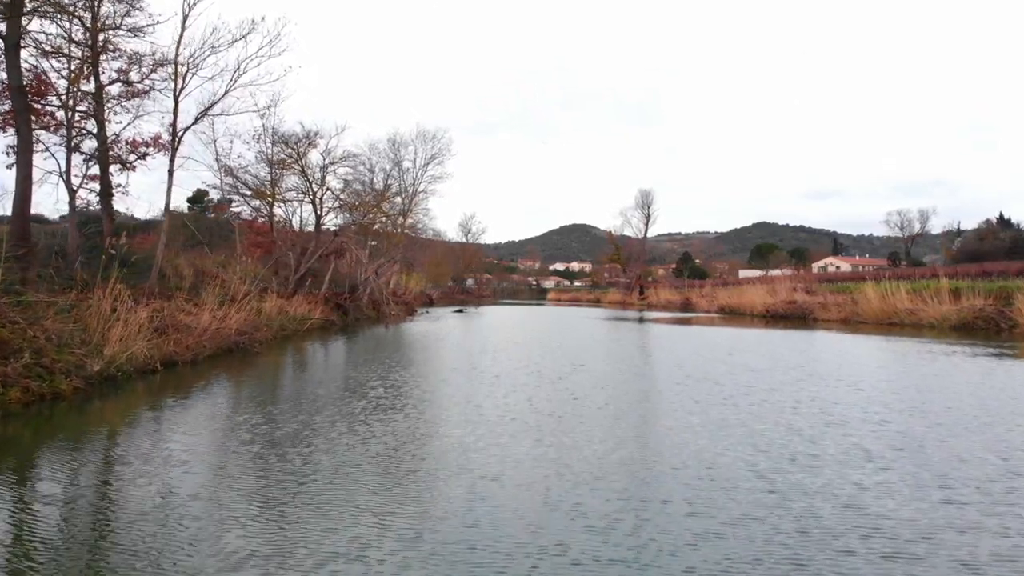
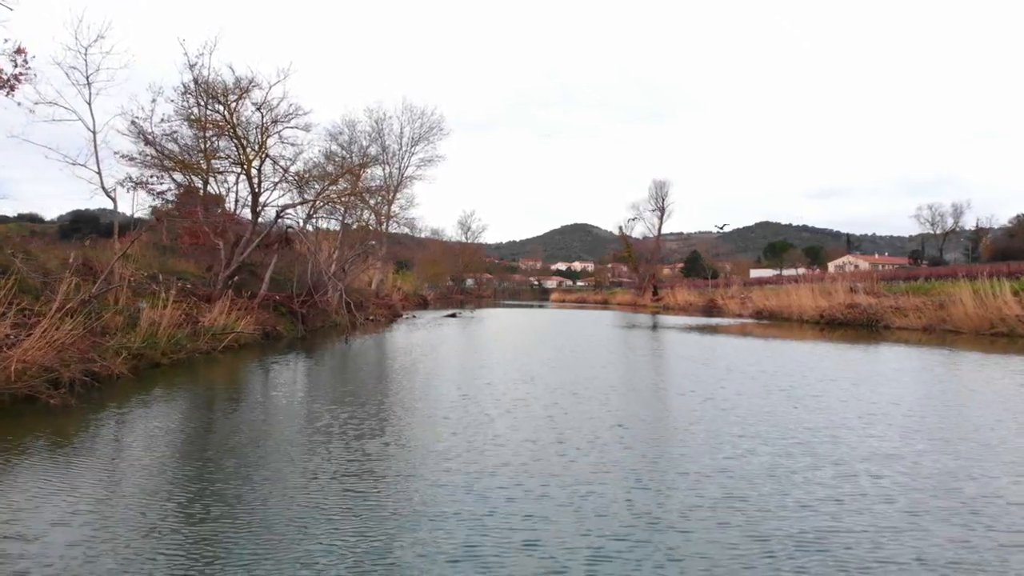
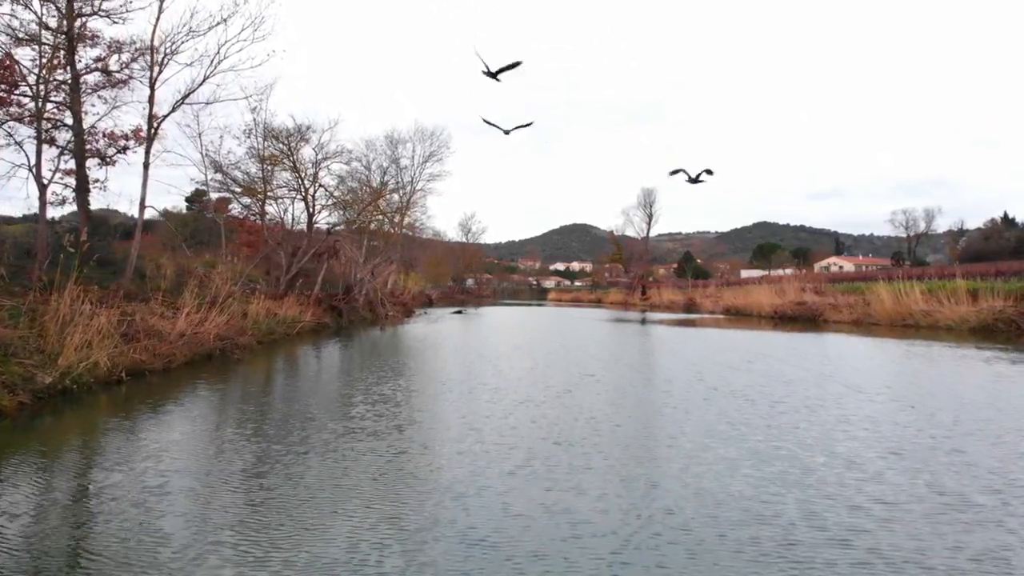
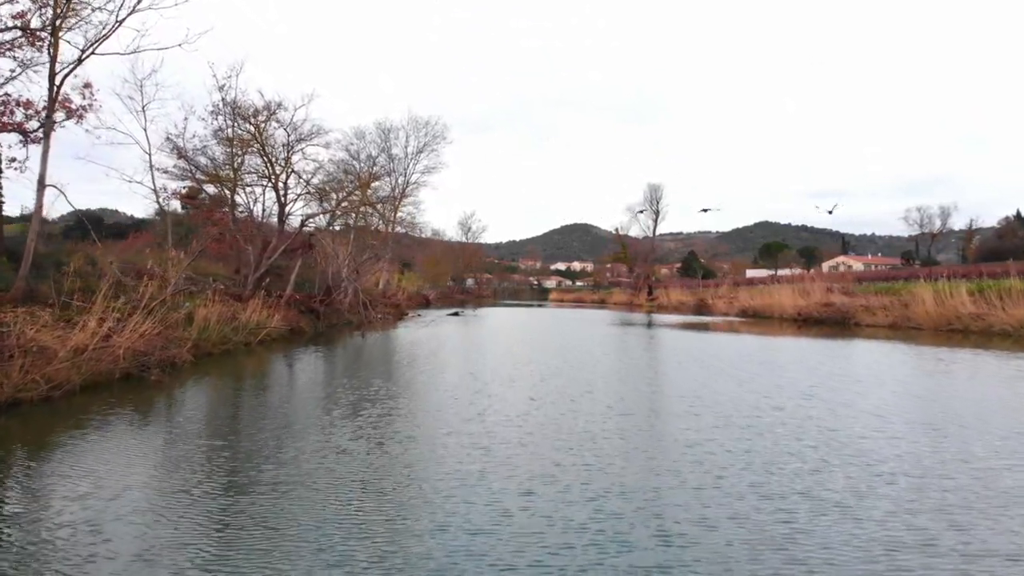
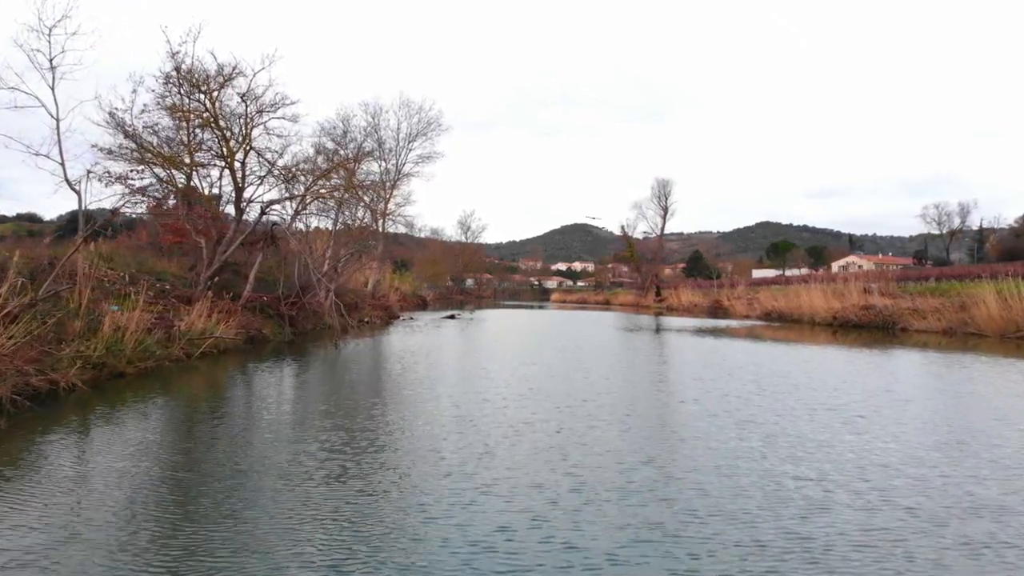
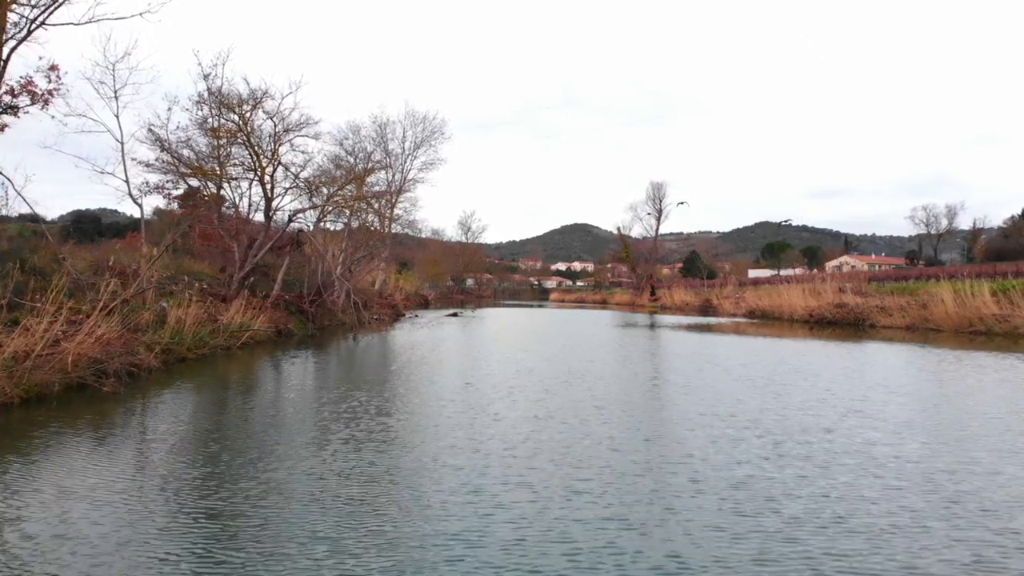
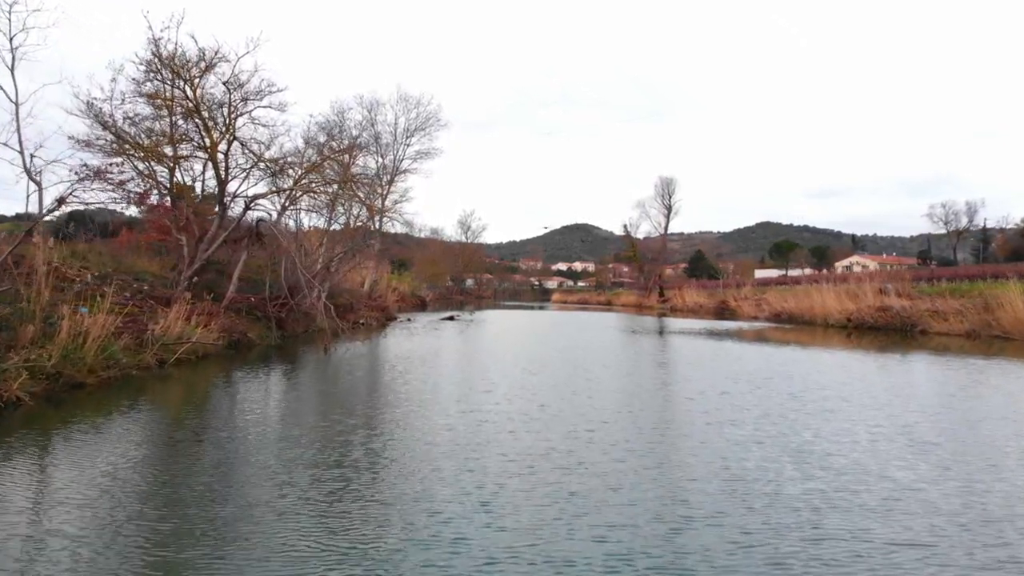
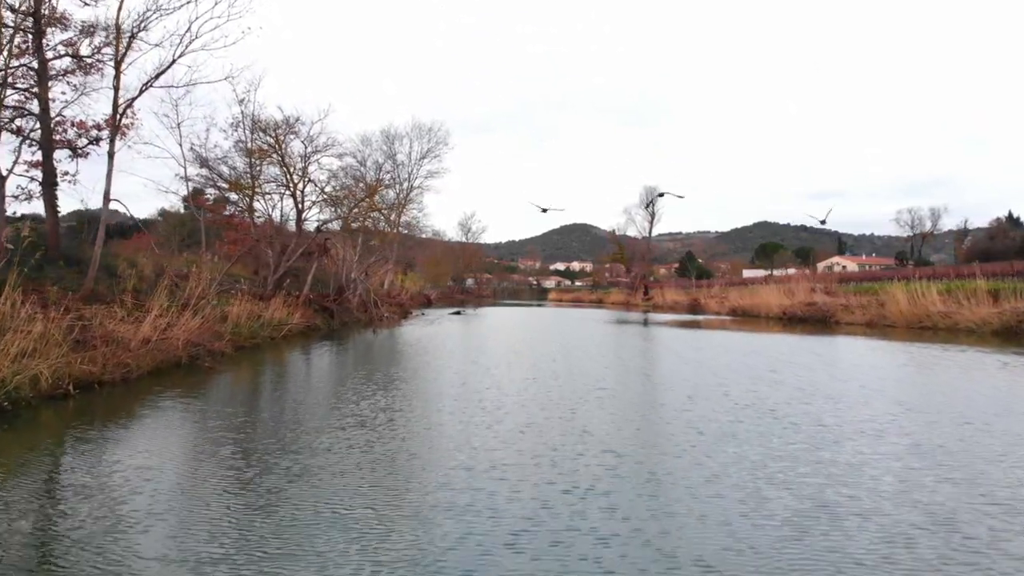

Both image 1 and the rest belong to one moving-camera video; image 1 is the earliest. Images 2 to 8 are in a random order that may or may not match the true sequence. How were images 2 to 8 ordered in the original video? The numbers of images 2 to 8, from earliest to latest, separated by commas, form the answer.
3, 8, 4, 6, 2, 5, 7
